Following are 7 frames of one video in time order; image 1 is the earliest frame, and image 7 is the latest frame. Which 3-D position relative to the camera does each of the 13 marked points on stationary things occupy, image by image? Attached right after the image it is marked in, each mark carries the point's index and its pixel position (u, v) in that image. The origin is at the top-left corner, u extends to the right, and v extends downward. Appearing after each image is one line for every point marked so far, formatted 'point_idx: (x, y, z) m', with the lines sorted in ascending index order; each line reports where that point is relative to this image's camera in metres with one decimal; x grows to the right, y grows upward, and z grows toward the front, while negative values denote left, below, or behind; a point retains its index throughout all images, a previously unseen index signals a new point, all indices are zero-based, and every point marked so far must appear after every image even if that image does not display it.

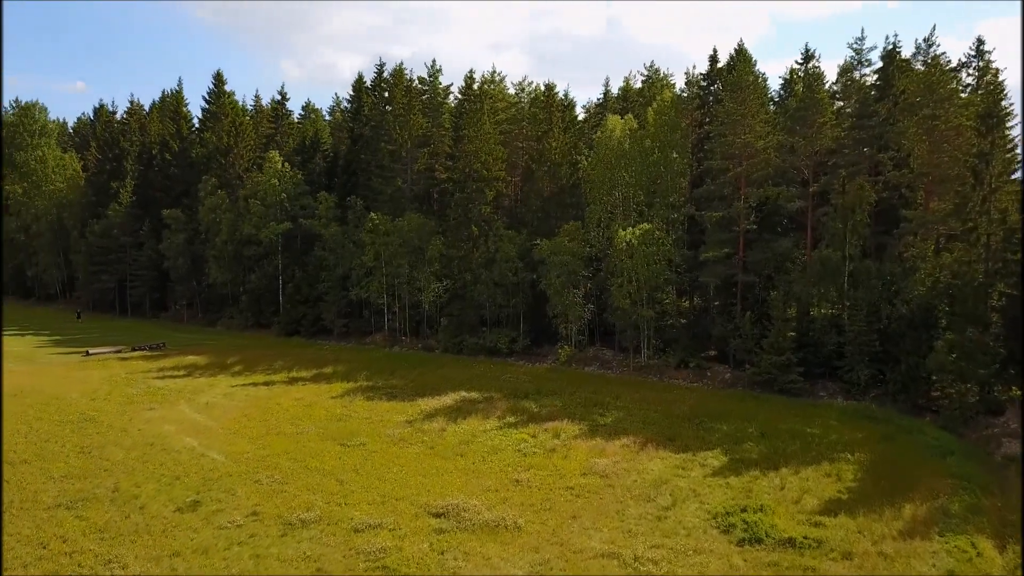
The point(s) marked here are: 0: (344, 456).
0: (-4.0, -4.1, +19.6) m
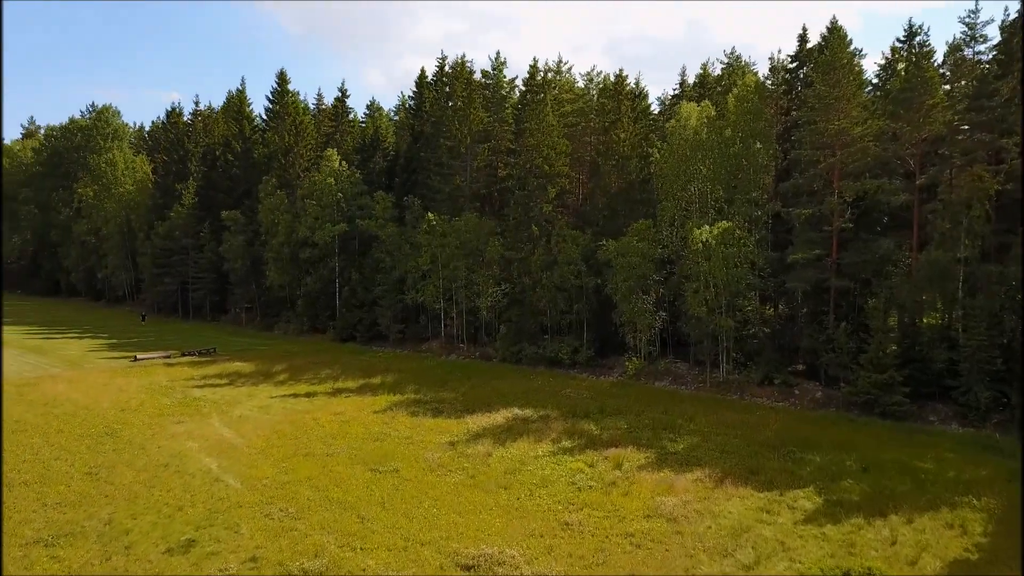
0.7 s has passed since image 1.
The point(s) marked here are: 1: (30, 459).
0: (-3.0, -4.2, +17.2) m
1: (-11.1, -3.9, +18.7) m
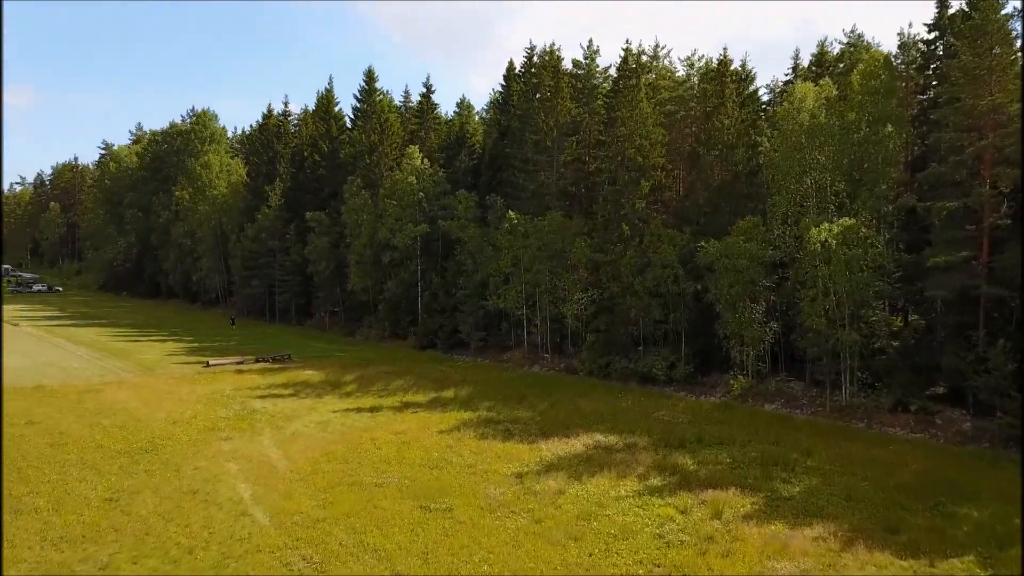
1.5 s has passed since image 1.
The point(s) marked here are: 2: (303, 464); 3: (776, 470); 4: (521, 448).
0: (-1.7, -4.3, +14.5) m
1: (-9.6, -4.0, +16.9) m
2: (-4.9, -4.1, +18.9) m
3: (+5.8, -4.0, +17.7) m
4: (+0.2, -3.9, +20.0) m
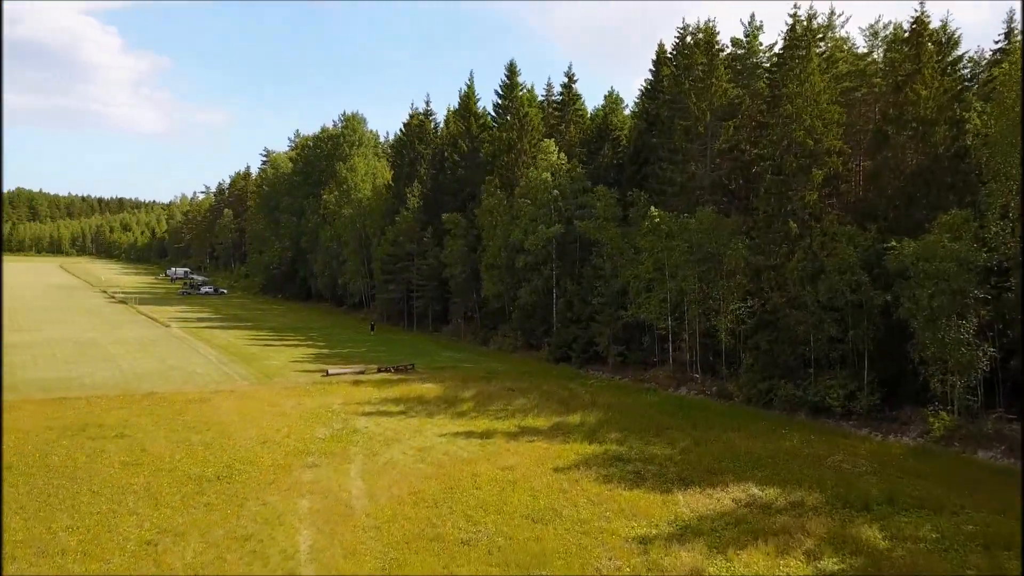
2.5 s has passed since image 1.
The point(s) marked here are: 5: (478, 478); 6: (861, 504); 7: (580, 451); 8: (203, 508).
0: (-0.2, -4.4, +10.9) m
1: (-7.5, -4.1, +14.8) m
2: (-2.5, -4.2, +15.8) m
3: (+7.7, -4.2, +12.6) m
4: (+2.7, -4.1, +15.9) m
5: (-0.7, -4.1, +17.5) m
6: (+6.7, -4.1, +15.5) m
7: (+1.6, -3.9, +19.7) m
8: (-5.8, -4.1, +15.2) m
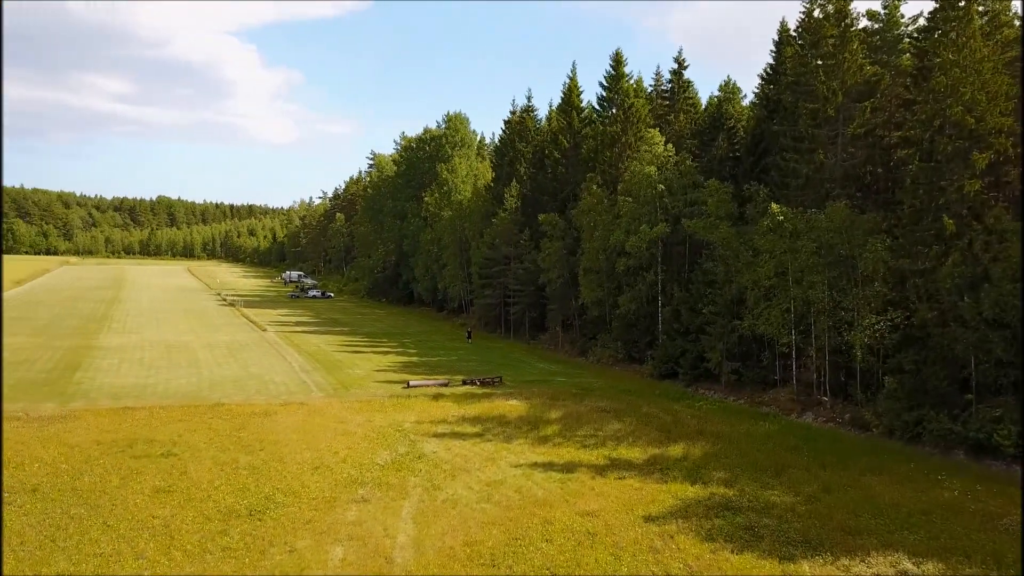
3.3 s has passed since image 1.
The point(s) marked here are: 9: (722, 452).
0: (+0.3, -4.5, +7.9) m
1: (-6.4, -4.2, +12.8) m
2: (-1.3, -4.3, +13.0) m
3: (+8.4, -4.4, +8.5) m
4: (+3.9, -4.3, +12.4) m
5: (+0.7, -4.3, +14.5) m
6: (+7.7, -4.3, +11.4) m
7: (+3.3, -4.1, +16.3) m
8: (-4.6, -4.2, +12.9) m
9: (+5.0, -3.9, +19.6) m
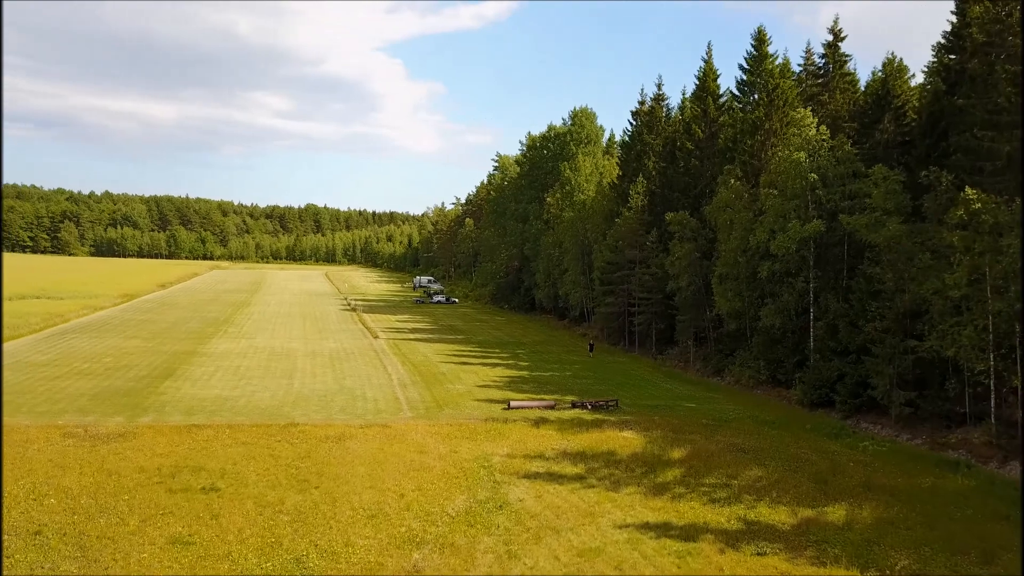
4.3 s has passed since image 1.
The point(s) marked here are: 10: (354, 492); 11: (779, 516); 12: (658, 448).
0: (+0.4, -4.6, +3.9) m
1: (-5.4, -4.3, +9.8) m
2: (-0.3, -4.5, +9.2) m
3: (+8.4, -4.5, +3.1) m
4: (+4.7, -4.4, +7.8) m
5: (+1.8, -4.4, +10.4) m
6: (+8.3, -4.4, +6.2) m
7: (+4.8, -4.3, +11.7) m
8: (-3.7, -4.3, +9.7) m
9: (+7.0, -4.1, +14.7) m
10: (-3.1, -4.0, +16.1) m
11: (+4.9, -4.2, +15.0) m
12: (+3.6, -3.9, +19.8) m
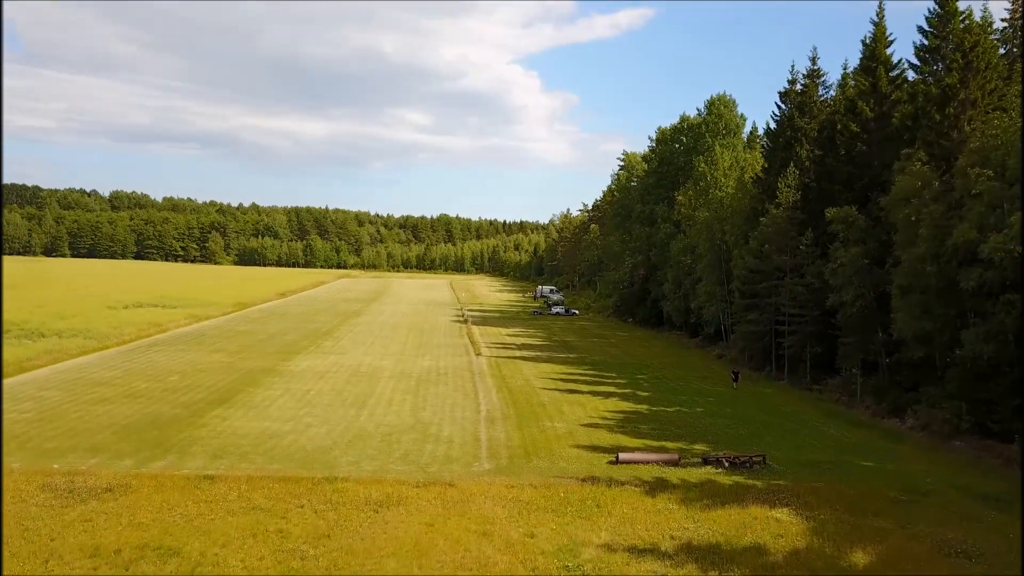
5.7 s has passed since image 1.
0: (-0.5, -4.8, -1.9) m
1: (-5.2, -4.4, +5.0) m
2: (-0.3, -4.6, +3.6) m
3: (+7.4, -4.7, -3.9) m
4: (+4.4, -4.6, +1.3) m
5: (+2.0, -4.6, +4.3) m
6: (+7.7, -4.6, -0.9) m
7: (+5.1, -4.5, +5.1) m
8: (-3.5, -4.5, +4.5) m
9: (+7.8, -4.4, +7.7) m
10: (-1.9, -4.2, +10.8) m
11: (+5.8, -4.4, +8.4) m
12: (+5.2, -4.2, +13.3) m
